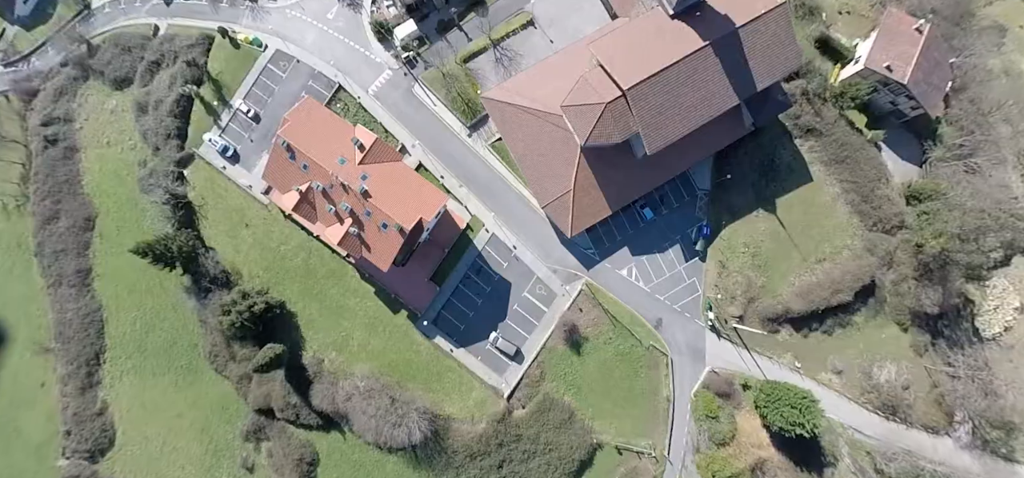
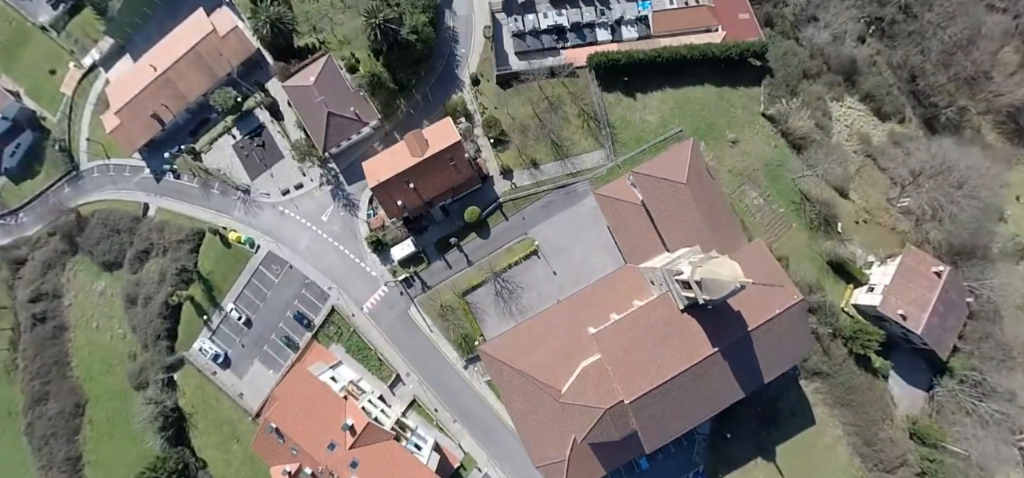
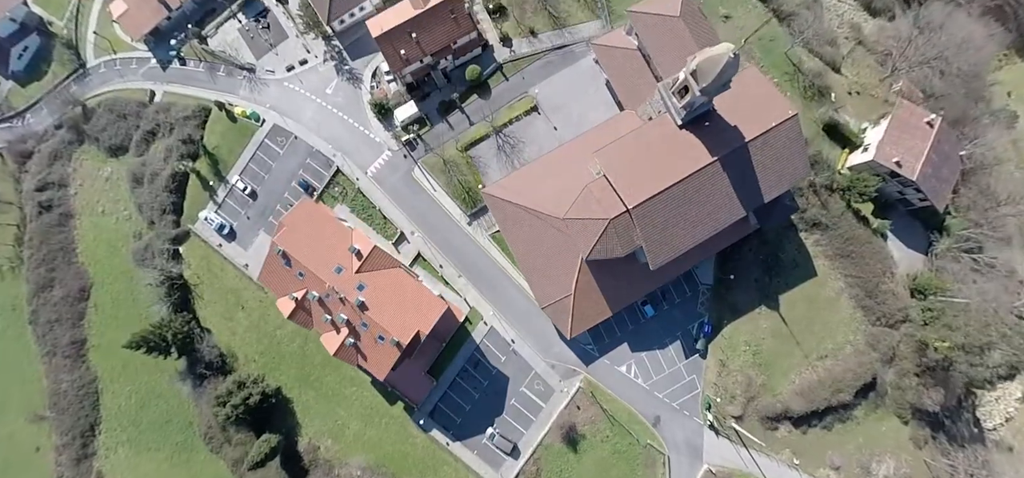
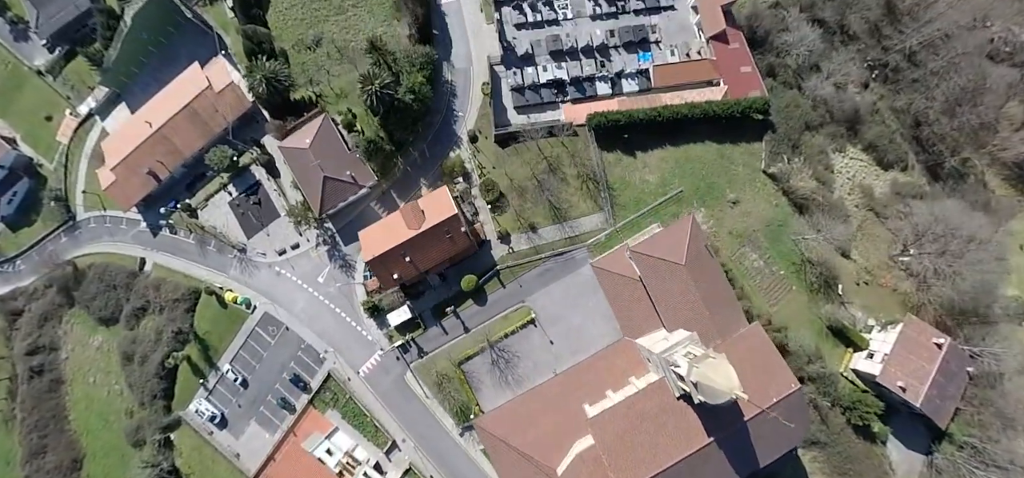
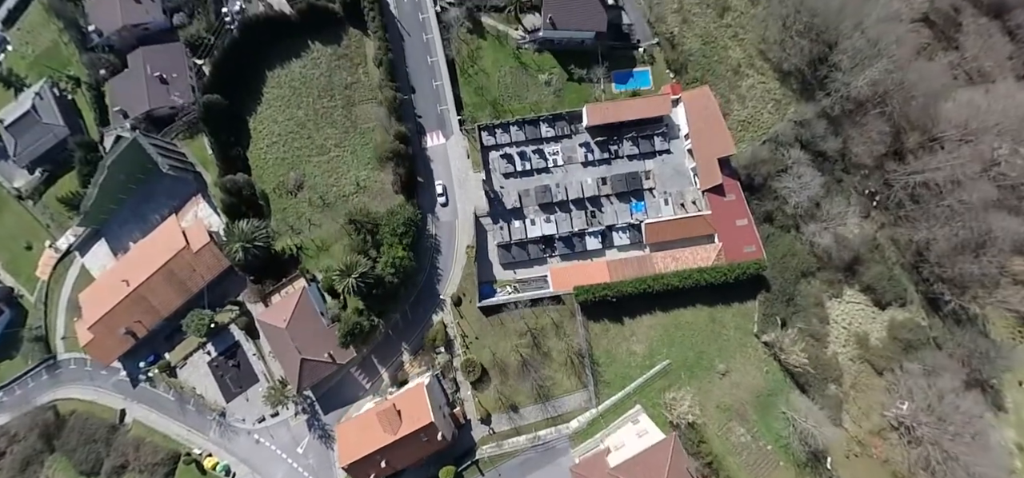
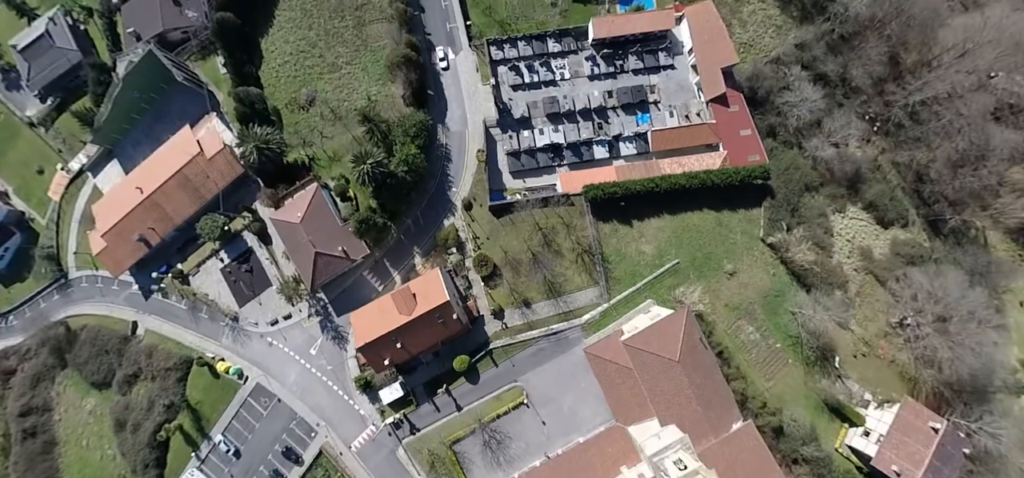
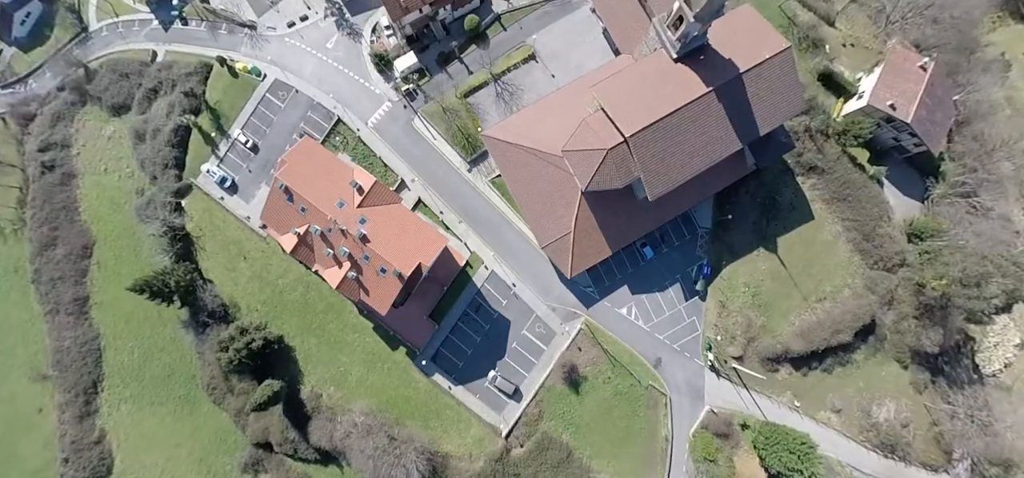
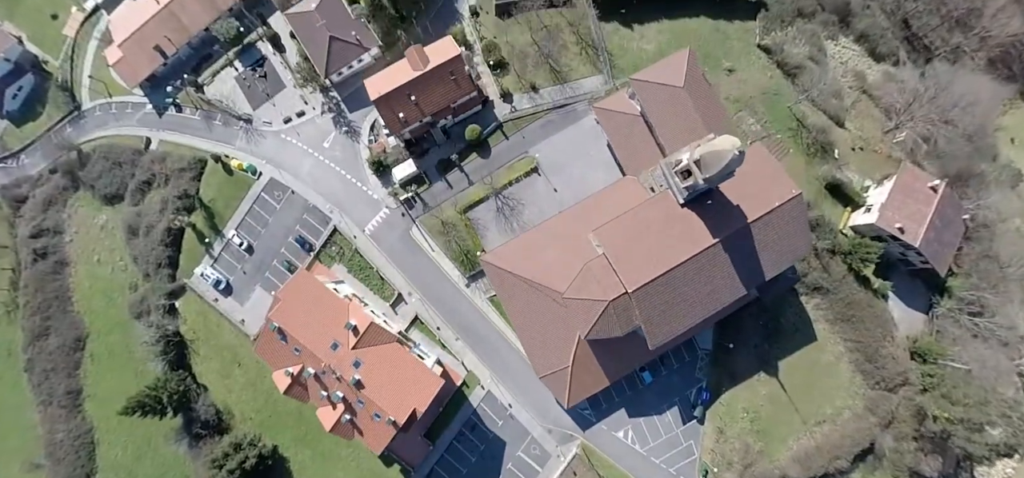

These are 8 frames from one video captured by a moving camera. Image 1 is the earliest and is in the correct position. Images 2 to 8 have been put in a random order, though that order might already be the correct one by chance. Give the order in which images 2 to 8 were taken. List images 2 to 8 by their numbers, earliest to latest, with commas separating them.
7, 3, 8, 2, 4, 6, 5
